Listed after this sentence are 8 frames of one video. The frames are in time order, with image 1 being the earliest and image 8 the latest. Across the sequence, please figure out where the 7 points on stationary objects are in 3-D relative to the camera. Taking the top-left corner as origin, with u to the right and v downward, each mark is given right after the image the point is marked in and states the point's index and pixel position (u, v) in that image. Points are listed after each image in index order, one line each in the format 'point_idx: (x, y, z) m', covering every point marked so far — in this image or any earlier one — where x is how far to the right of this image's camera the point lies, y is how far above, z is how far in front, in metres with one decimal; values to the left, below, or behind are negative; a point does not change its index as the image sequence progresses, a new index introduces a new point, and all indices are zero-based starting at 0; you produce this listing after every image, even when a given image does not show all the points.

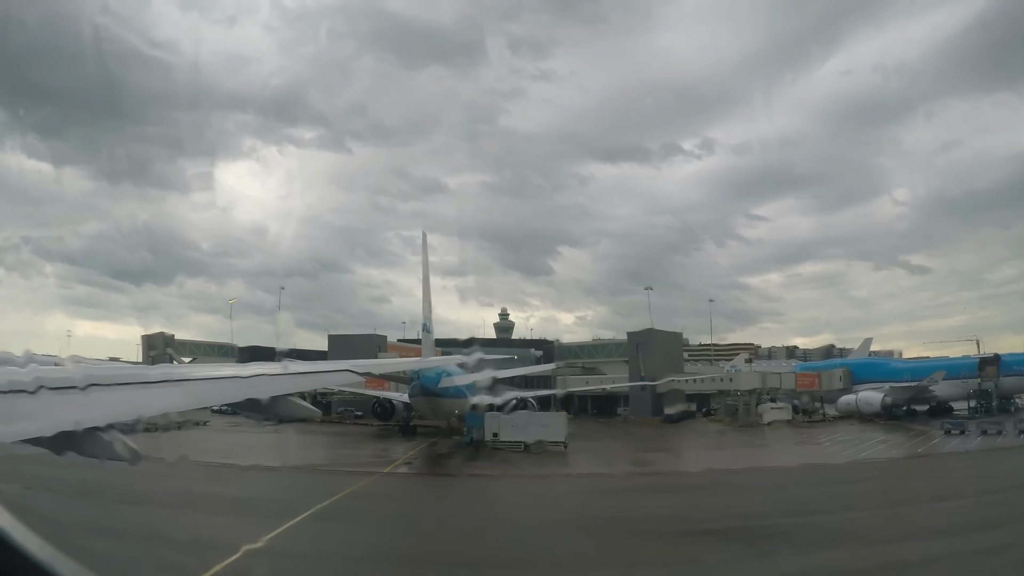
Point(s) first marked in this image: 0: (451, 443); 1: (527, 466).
0: (-1.8, -4.8, +18.9) m
1: (+0.3, -4.4, +15.4) m
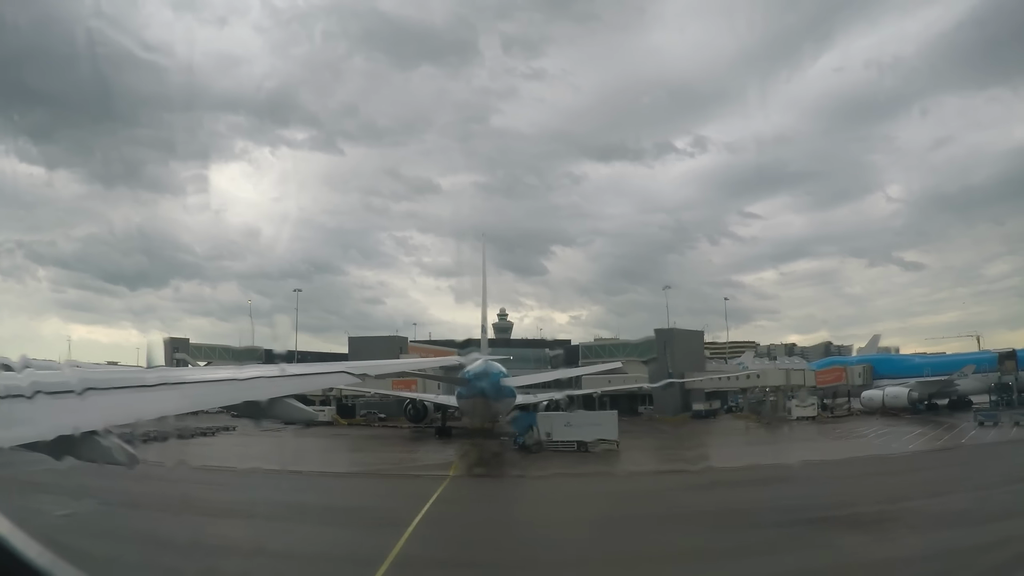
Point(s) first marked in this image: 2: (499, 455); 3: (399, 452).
0: (-0.6, -4.7, +18.8) m
1: (+1.5, -4.4, +15.2) m
2: (-0.4, -4.5, +16.6) m
3: (-4.1, -5.4, +19.7) m
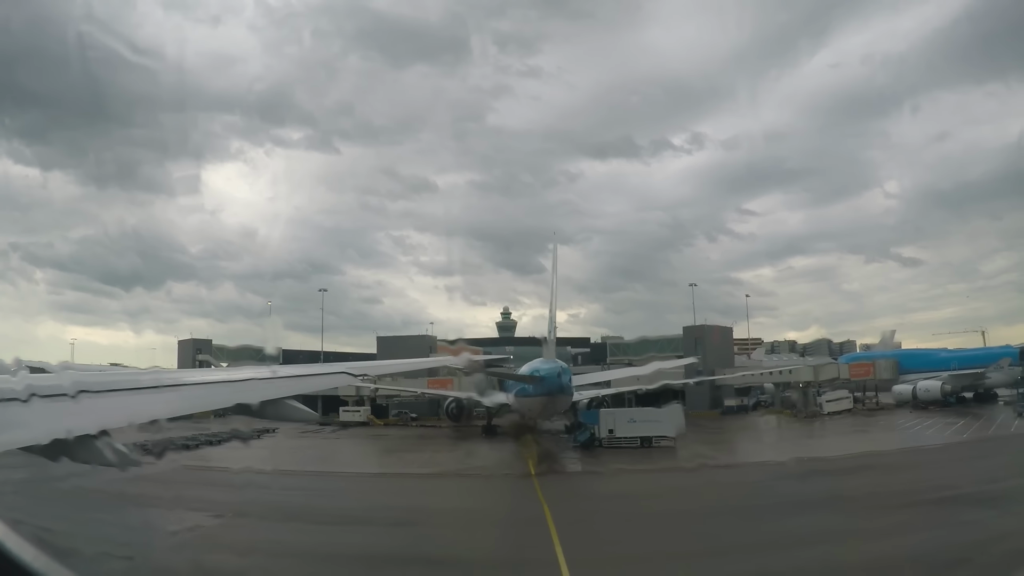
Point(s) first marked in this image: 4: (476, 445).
0: (+0.9, -4.7, +18.6) m
1: (+3.0, -4.3, +15.1) m
2: (+1.1, -4.4, +16.5) m
3: (-2.6, -5.3, +19.5) m
4: (-1.5, -5.1, +19.8) m
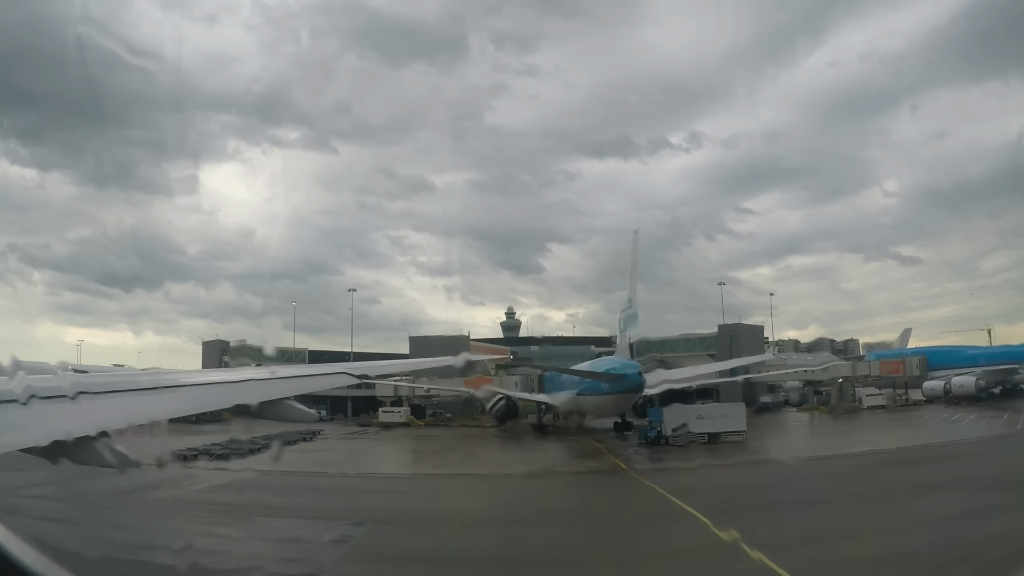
0: (+2.5, -4.6, +18.5) m
1: (+4.7, -4.2, +15.0) m
2: (+2.8, -4.4, +16.4) m
3: (-1.0, -5.3, +19.4) m
4: (+0.1, -5.1, +19.7) m
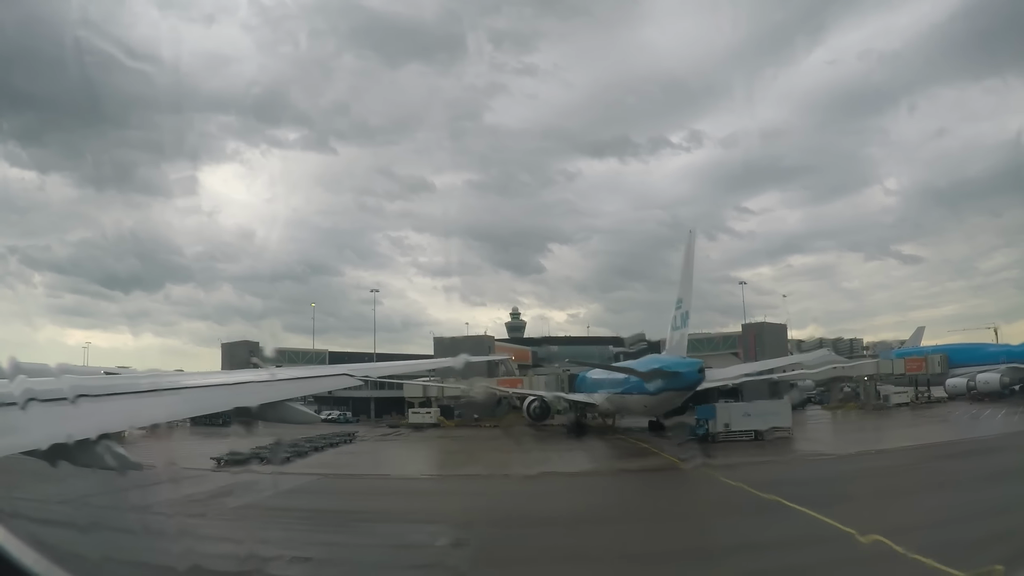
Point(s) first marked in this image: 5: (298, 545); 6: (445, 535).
0: (+3.7, -4.6, +18.5) m
1: (+5.9, -4.2, +15.0) m
2: (+4.0, -4.4, +16.4) m
3: (+0.2, -5.3, +19.4) m
4: (+1.3, -5.1, +19.7) m
5: (-2.1, -2.6, +5.9) m
6: (-0.7, -2.7, +6.6) m
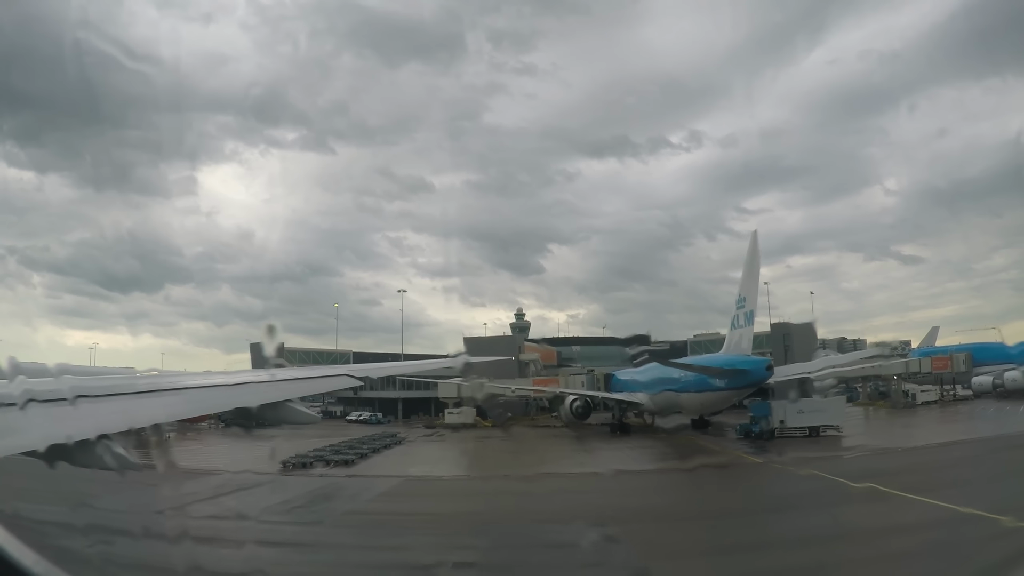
0: (+5.2, -4.6, +18.5) m
1: (+7.3, -4.2, +15.0) m
2: (+5.4, -4.4, +16.4) m
3: (+1.7, -5.3, +19.4) m
4: (+2.7, -5.1, +19.7) m
5: (-0.6, -2.5, +5.9) m
6: (+0.8, -2.6, +6.6) m
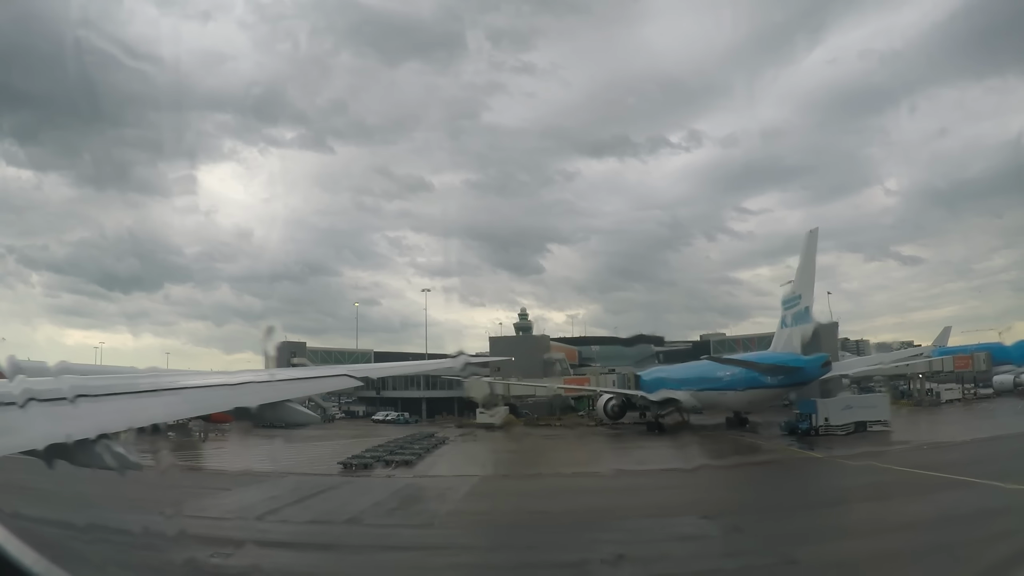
0: (+6.4, -4.6, +18.5) m
1: (+8.6, -4.2, +15.0) m
2: (+6.7, -4.3, +16.4) m
3: (+2.9, -5.3, +19.4) m
4: (+4.0, -5.1, +19.7) m
5: (+0.7, -2.5, +5.9) m
6: (+2.1, -2.6, +6.6) m
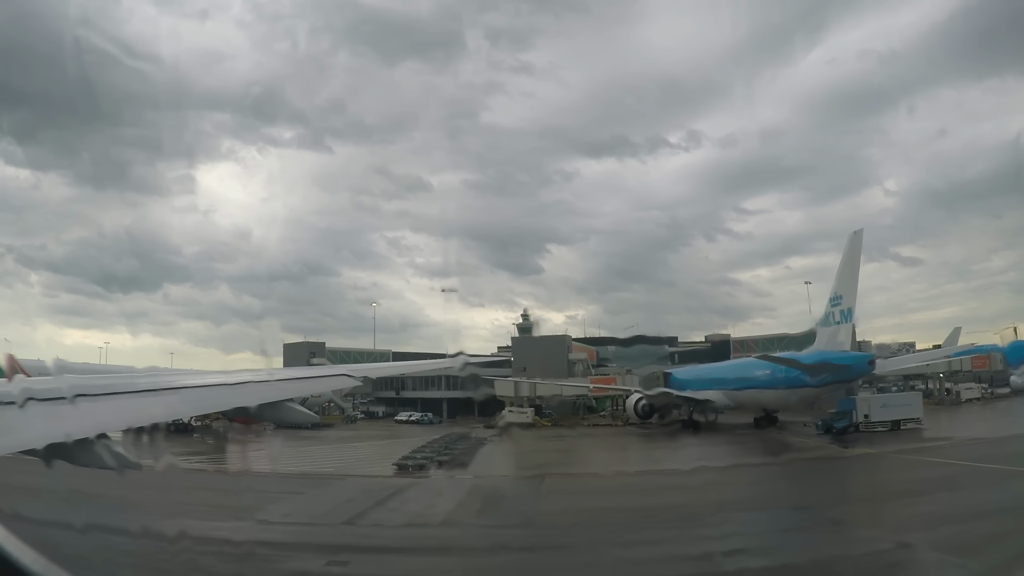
0: (+7.5, -4.6, +18.6) m
1: (+9.7, -4.2, +15.1) m
2: (+7.8, -4.4, +16.5) m
3: (+4.0, -5.3, +19.5) m
4: (+5.1, -5.1, +19.8) m
5: (+1.8, -2.5, +6.0) m
6: (+3.2, -2.6, +6.6) m
